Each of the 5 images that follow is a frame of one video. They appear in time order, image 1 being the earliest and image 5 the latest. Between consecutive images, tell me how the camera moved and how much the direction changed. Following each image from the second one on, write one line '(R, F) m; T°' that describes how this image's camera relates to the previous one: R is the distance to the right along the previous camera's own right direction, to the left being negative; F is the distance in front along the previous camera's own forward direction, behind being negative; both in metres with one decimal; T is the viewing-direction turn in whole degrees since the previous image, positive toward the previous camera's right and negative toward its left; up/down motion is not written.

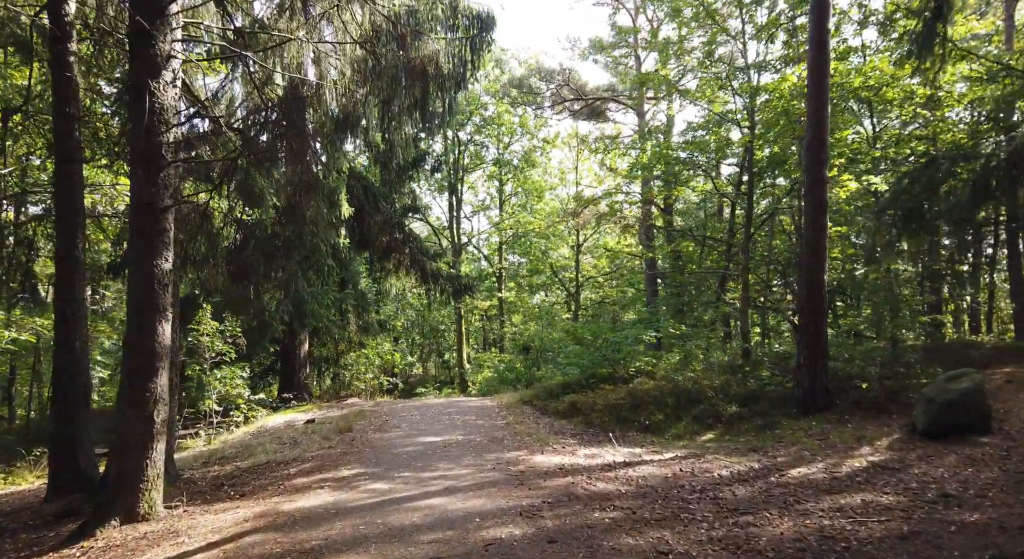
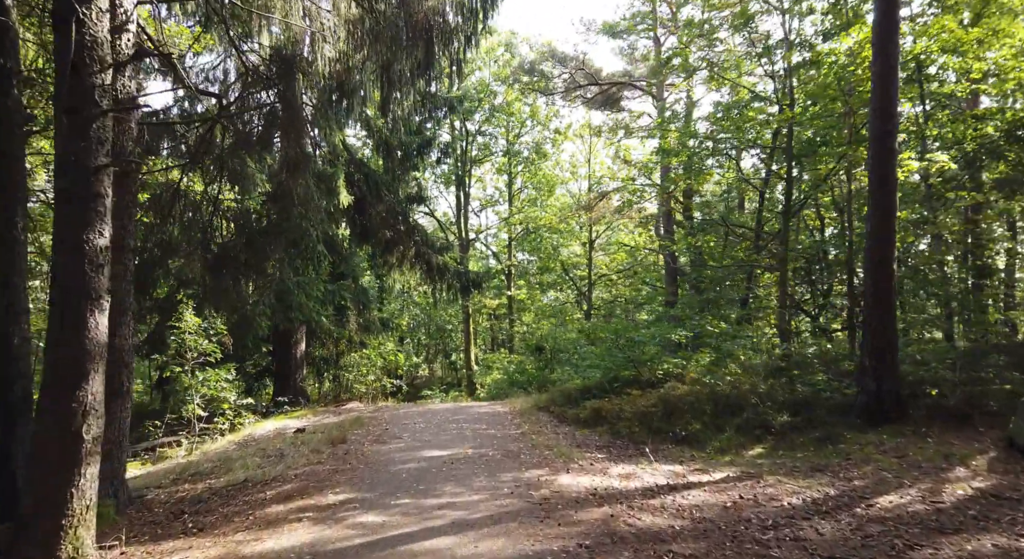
(-0.1, +1.3) m; -1°
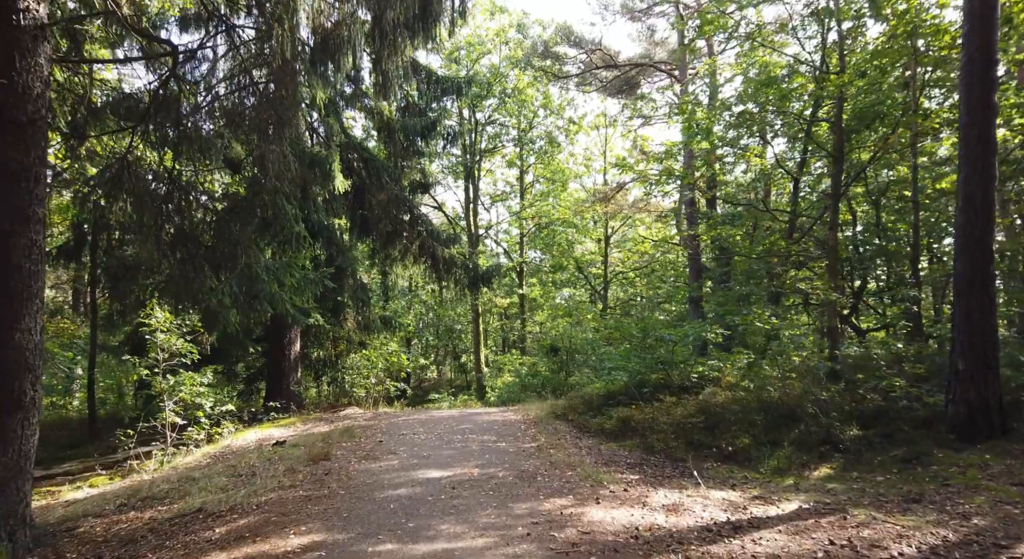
(0.0, +1.4) m; -1°
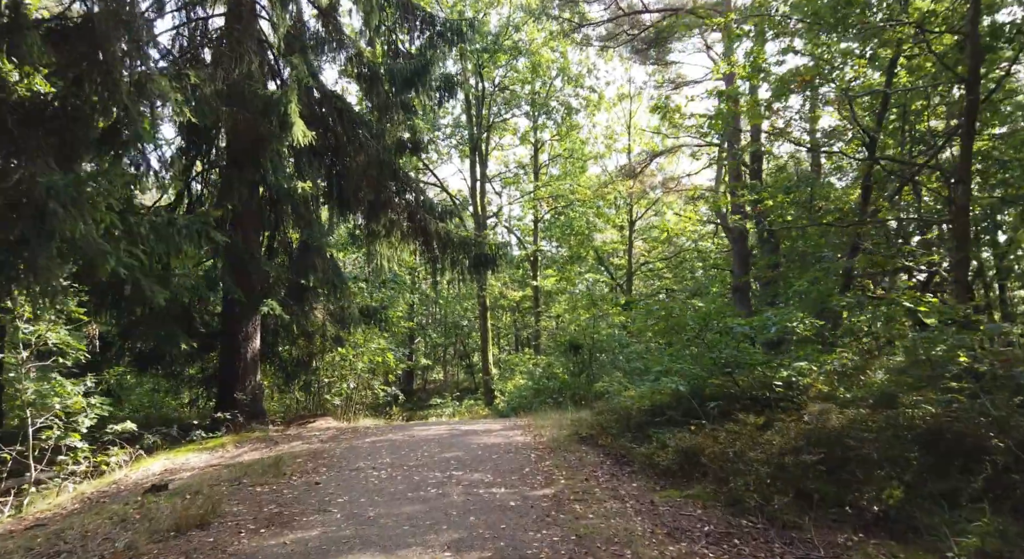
(+0.1, +3.1) m; -1°
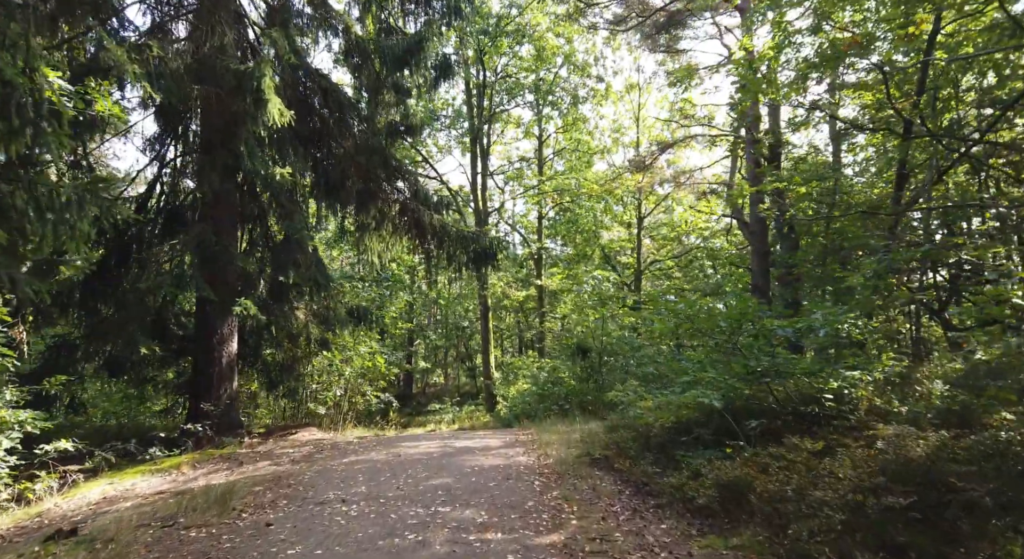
(0.0, +1.2) m; 0°
